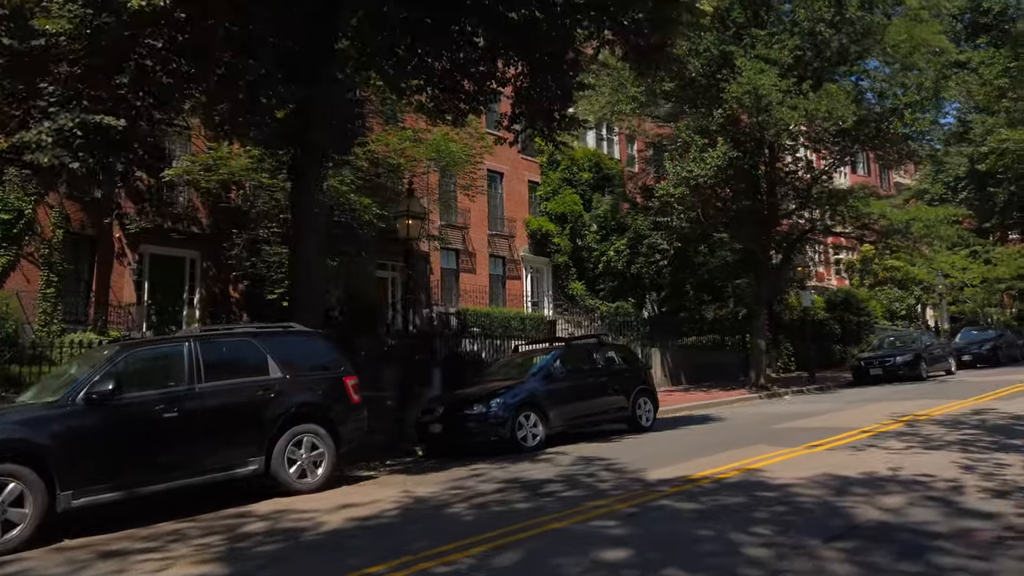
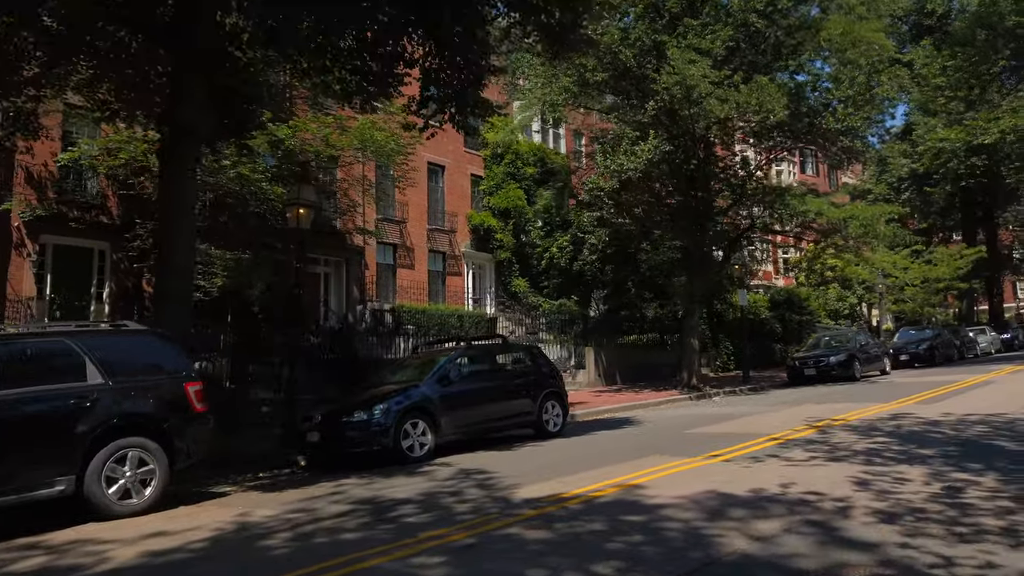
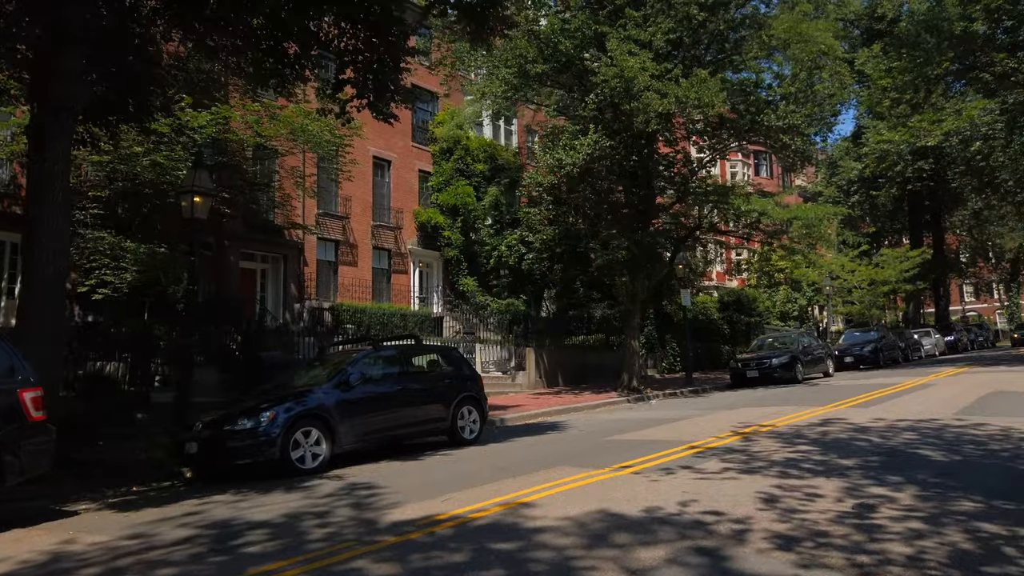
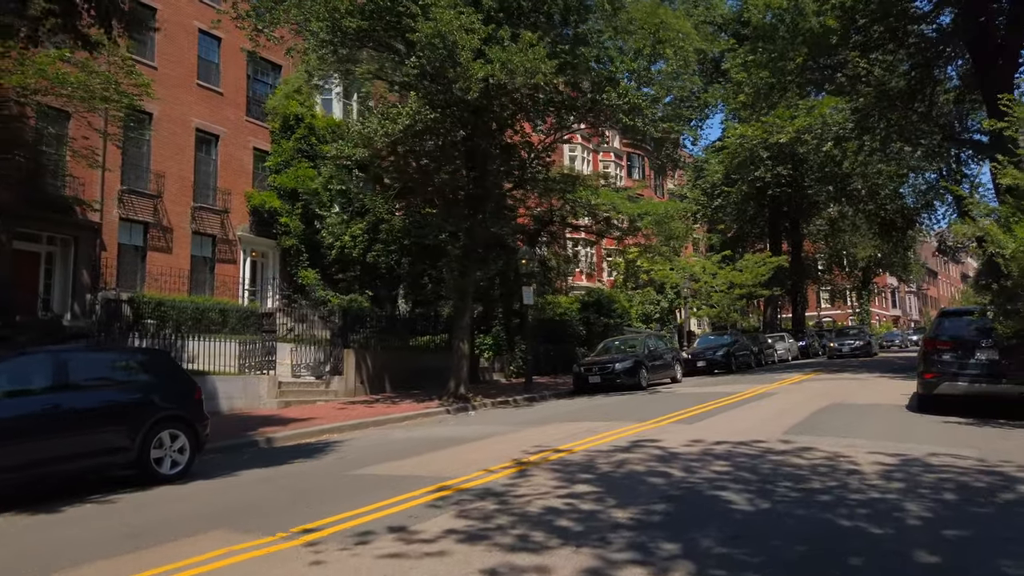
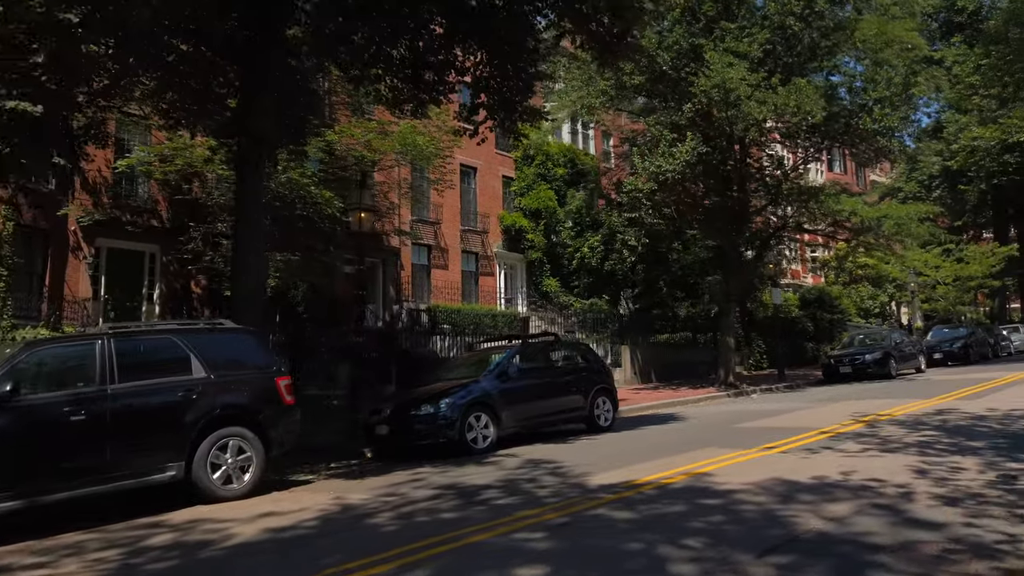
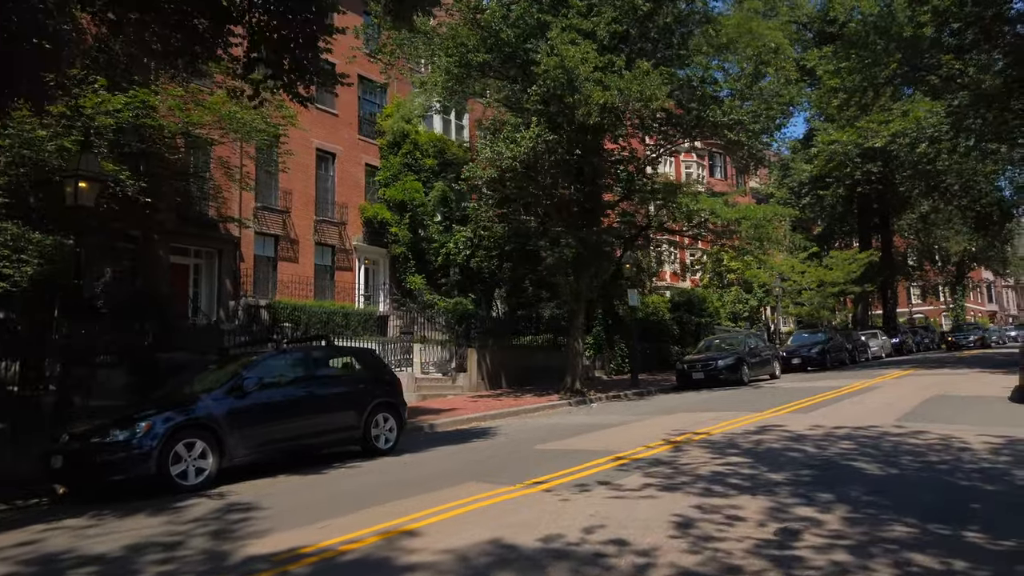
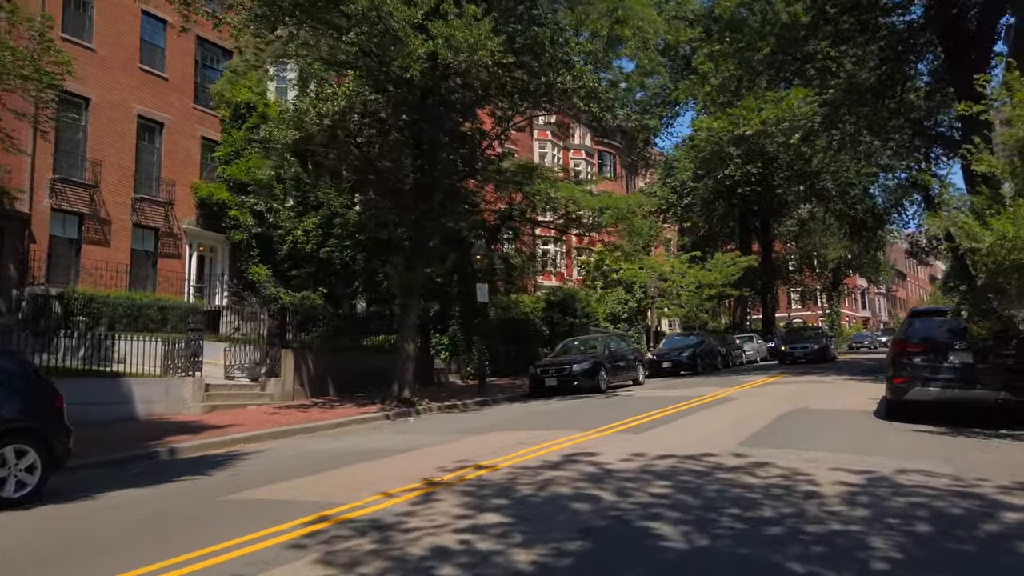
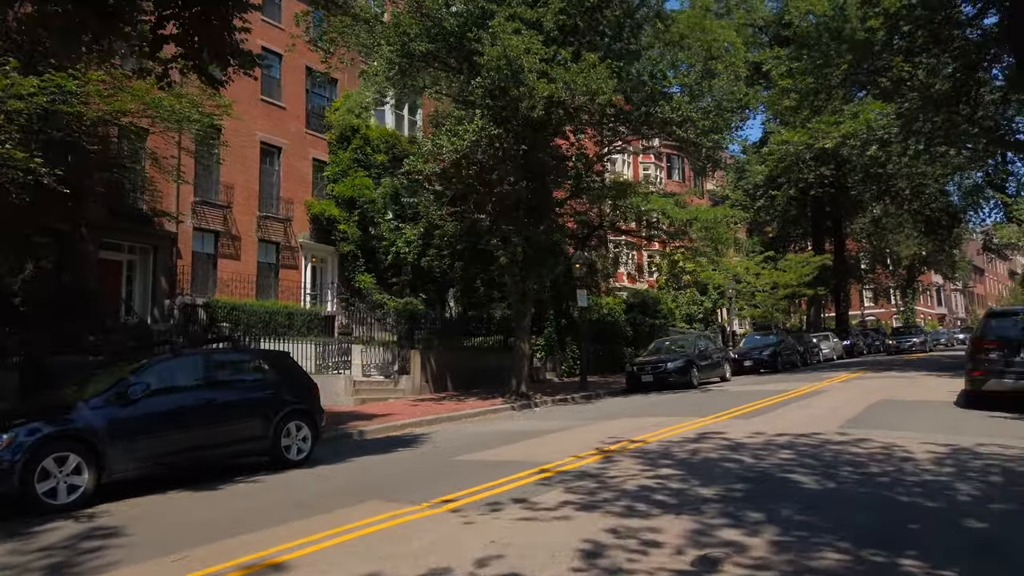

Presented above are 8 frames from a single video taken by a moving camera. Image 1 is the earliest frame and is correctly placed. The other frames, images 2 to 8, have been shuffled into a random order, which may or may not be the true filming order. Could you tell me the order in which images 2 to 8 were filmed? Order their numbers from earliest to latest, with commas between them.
5, 2, 3, 6, 8, 4, 7
